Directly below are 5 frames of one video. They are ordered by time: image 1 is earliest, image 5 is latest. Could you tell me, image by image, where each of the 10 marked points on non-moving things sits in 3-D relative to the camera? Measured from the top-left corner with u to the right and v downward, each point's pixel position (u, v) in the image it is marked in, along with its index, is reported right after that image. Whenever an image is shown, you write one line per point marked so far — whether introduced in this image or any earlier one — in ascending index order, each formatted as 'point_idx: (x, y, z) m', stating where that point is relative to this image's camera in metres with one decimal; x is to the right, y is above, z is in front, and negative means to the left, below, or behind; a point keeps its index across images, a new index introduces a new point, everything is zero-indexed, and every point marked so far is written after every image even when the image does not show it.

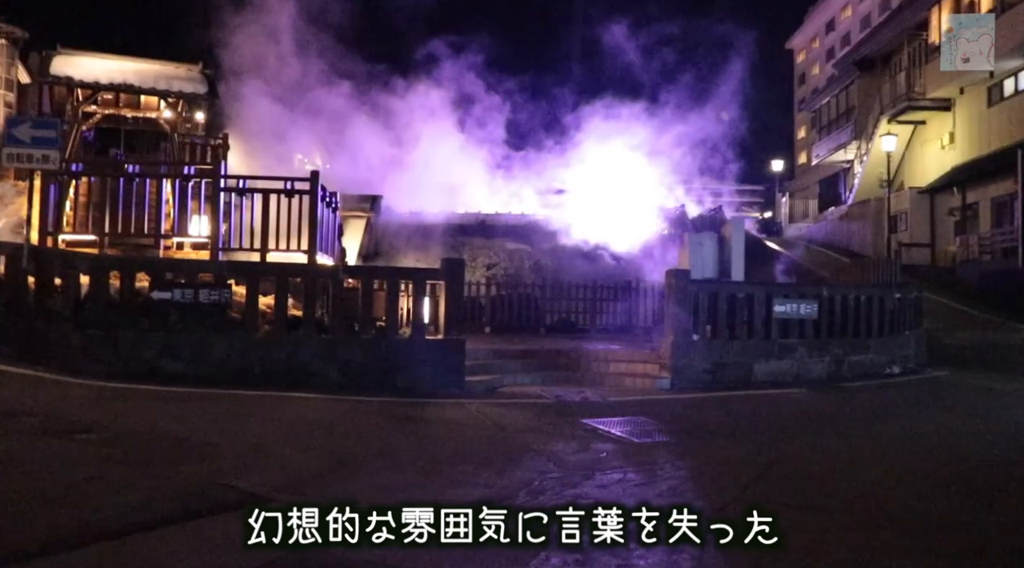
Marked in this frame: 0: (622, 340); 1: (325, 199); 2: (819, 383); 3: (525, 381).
0: (+2.3, -1.2, +16.2) m
1: (-2.9, +1.3, +11.7) m
2: (+5.6, -1.8, +13.8) m
3: (+0.2, -1.6, +12.5) m
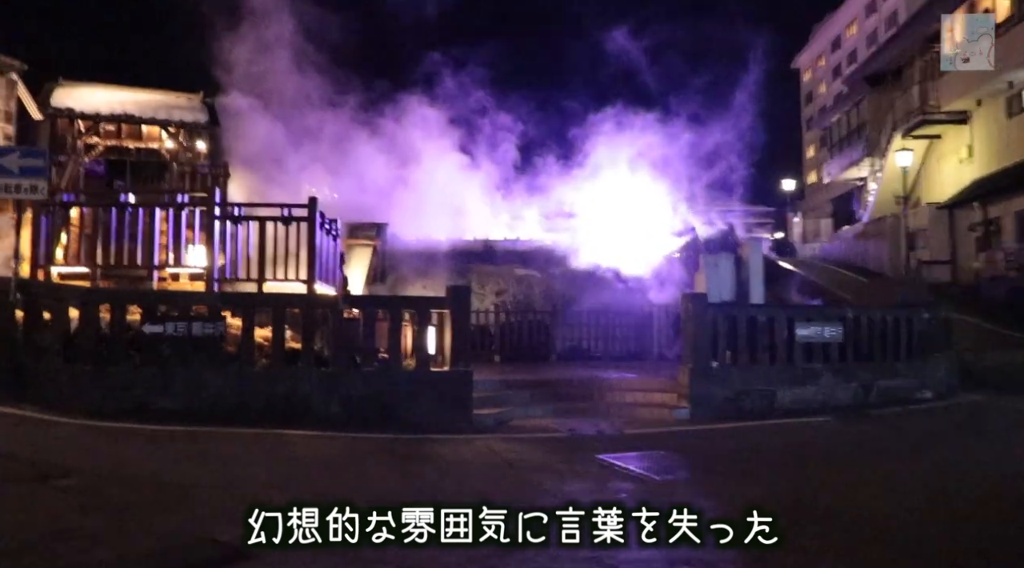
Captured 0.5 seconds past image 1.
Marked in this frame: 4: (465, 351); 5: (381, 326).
0: (+2.6, -1.7, +15.6) m
1: (-2.8, +0.9, +11.3) m
2: (+5.8, -2.2, +13.2) m
3: (+0.4, -2.0, +12.0) m
4: (-0.6, -0.9, +10.4) m
5: (-1.9, -0.6, +11.1) m
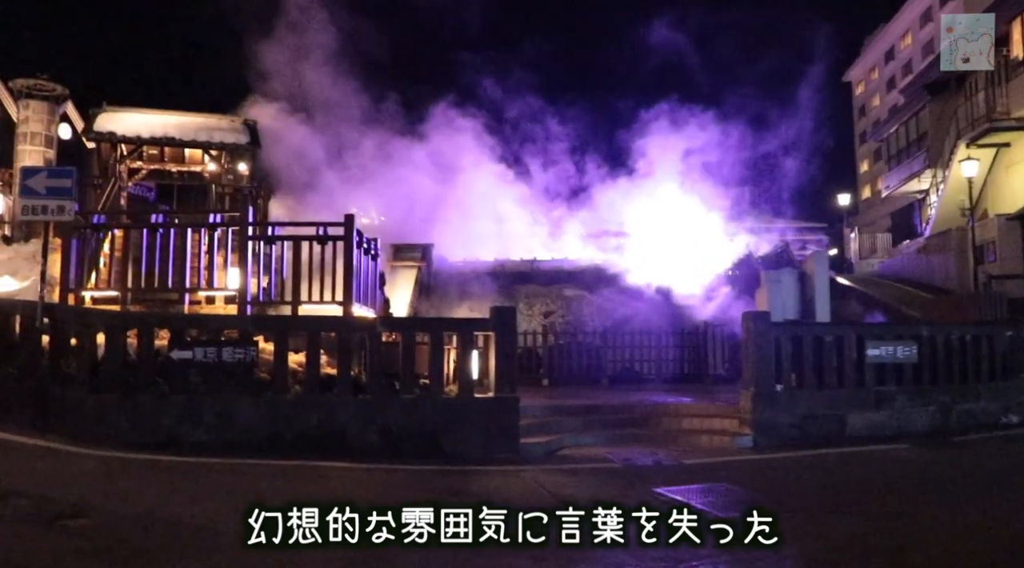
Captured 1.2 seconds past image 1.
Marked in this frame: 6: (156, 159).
0: (+3.5, -2.1, +14.7) m
1: (-2.1, +0.6, +10.8) m
2: (+6.6, -2.5, +12.1) m
3: (+1.1, -2.3, +11.2) m
4: (0.0, -1.2, +9.8) m
5: (-1.3, -0.9, +10.5) m
6: (-8.2, +2.9, +17.5) m
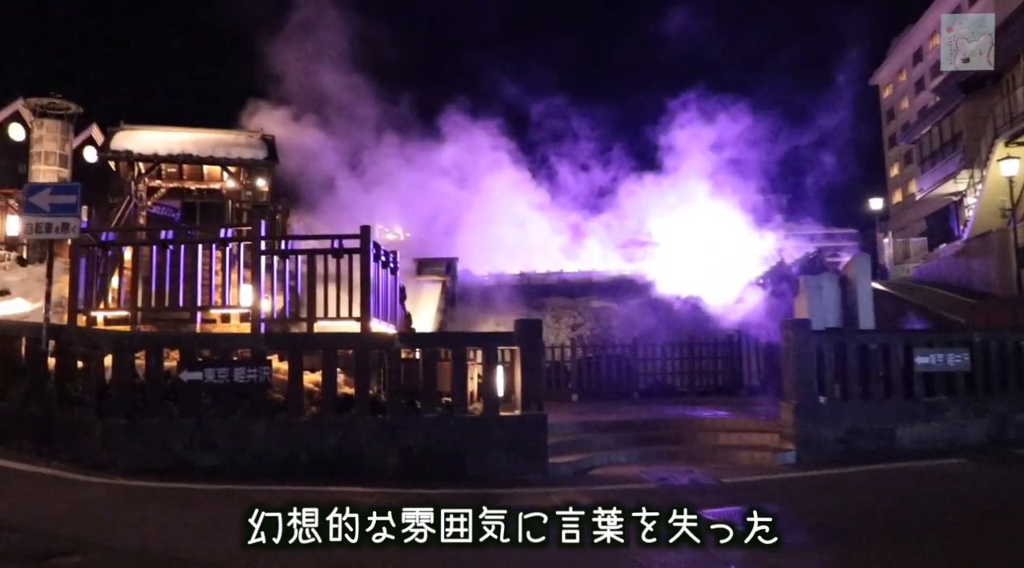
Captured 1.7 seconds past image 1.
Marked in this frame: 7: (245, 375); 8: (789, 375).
0: (+4.0, -2.3, +14.1) m
1: (-1.8, +0.4, +10.4) m
2: (+7.0, -2.5, +11.3) m
3: (+1.5, -2.5, +10.6) m
4: (+0.3, -1.3, +9.3) m
5: (-0.9, -1.1, +10.1) m
6: (-7.7, +2.4, +17.3) m
7: (-3.0, -1.0, +8.5) m
8: (+4.0, -1.3, +10.8) m
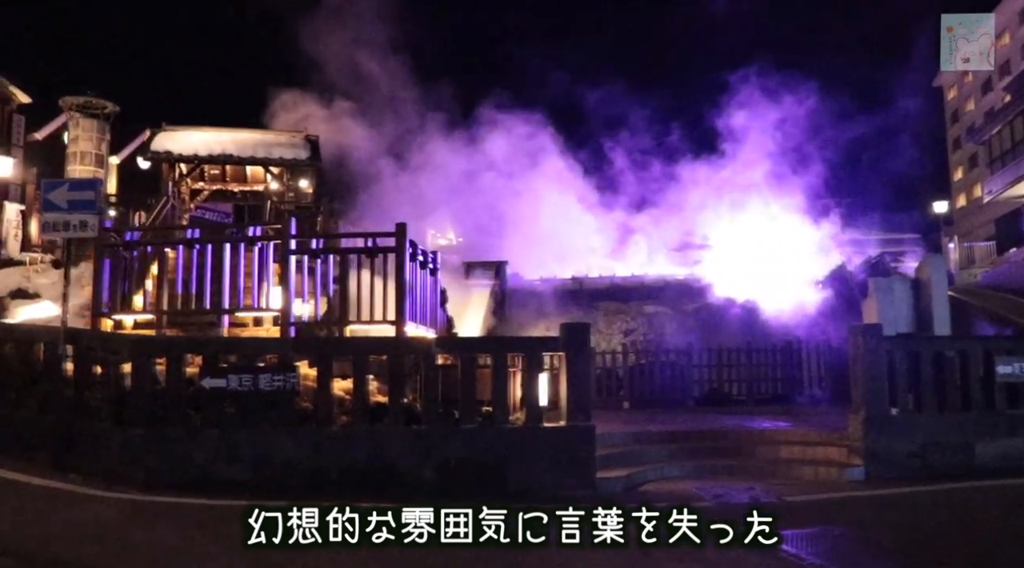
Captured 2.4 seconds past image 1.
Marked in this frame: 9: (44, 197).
0: (+4.8, -2.3, +13.2) m
1: (-1.3, +0.3, +9.9) m
2: (+7.6, -2.5, +10.2) m
3: (+2.1, -2.5, +9.9) m
4: (+0.8, -1.4, +8.6) m
5: (-0.4, -1.1, +9.5) m
6: (-6.7, +2.3, +17.2) m
7: (-2.6, -1.0, +8.1) m
8: (+4.5, -1.3, +9.9) m
9: (-4.7, +0.8, +7.6) m
